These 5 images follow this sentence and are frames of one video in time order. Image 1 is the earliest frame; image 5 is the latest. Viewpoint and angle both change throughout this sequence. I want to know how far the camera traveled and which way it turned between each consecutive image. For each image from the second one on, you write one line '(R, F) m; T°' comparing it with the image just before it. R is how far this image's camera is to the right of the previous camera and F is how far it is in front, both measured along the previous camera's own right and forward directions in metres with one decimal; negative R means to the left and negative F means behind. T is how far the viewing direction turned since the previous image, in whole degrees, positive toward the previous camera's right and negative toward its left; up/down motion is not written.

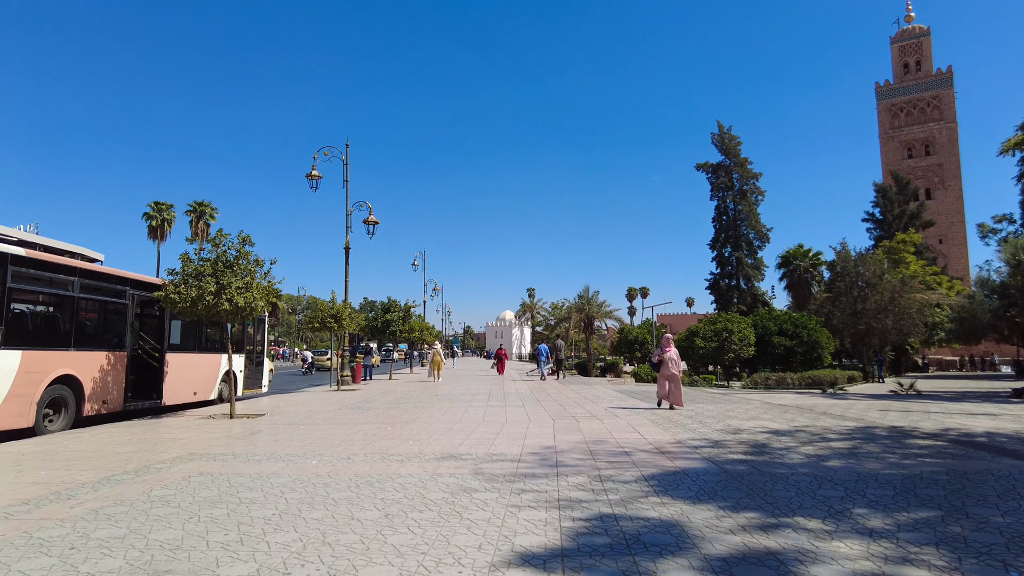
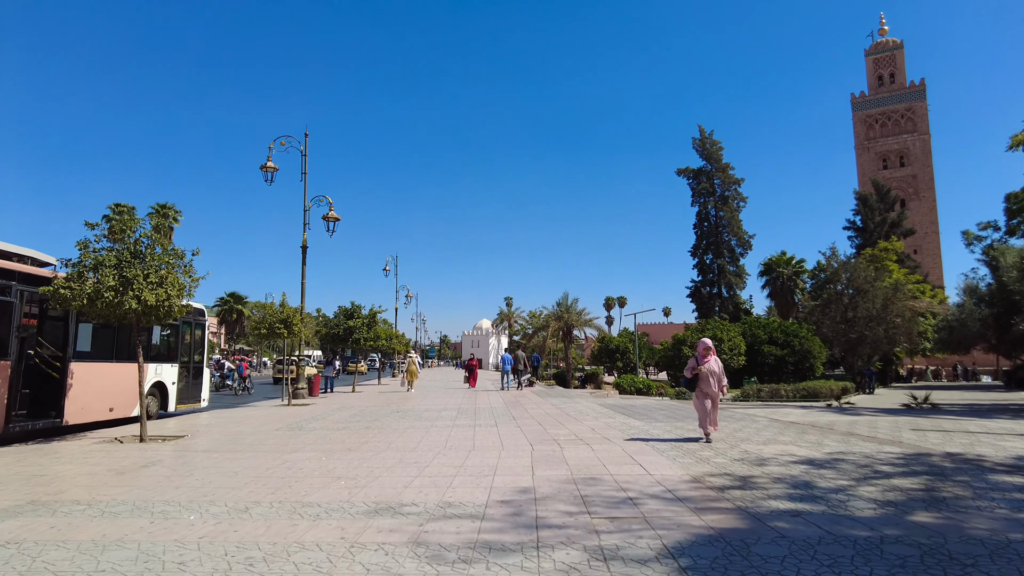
(+0.1, +2.0) m; +2°
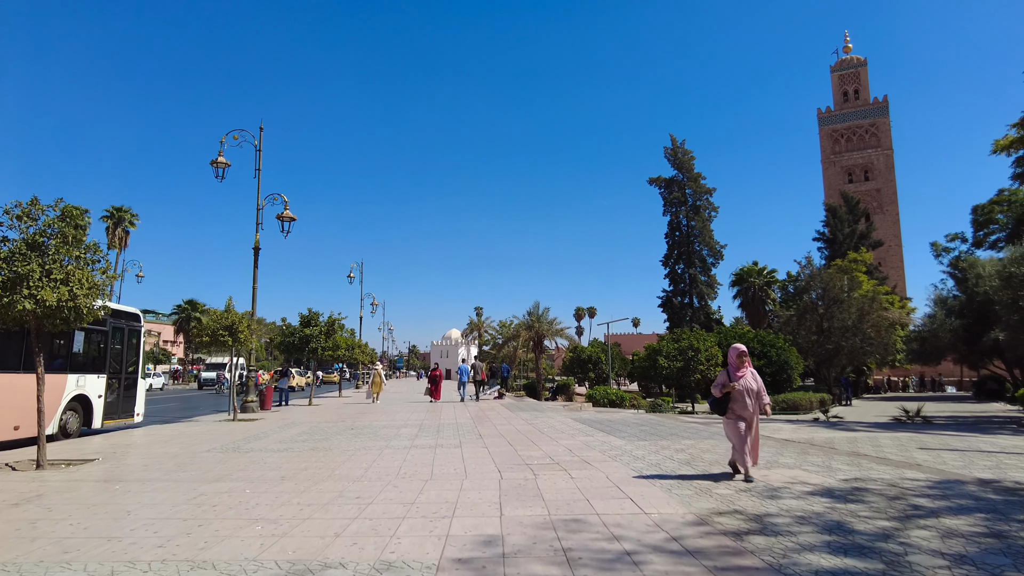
(+0.1, +1.3) m; +3°
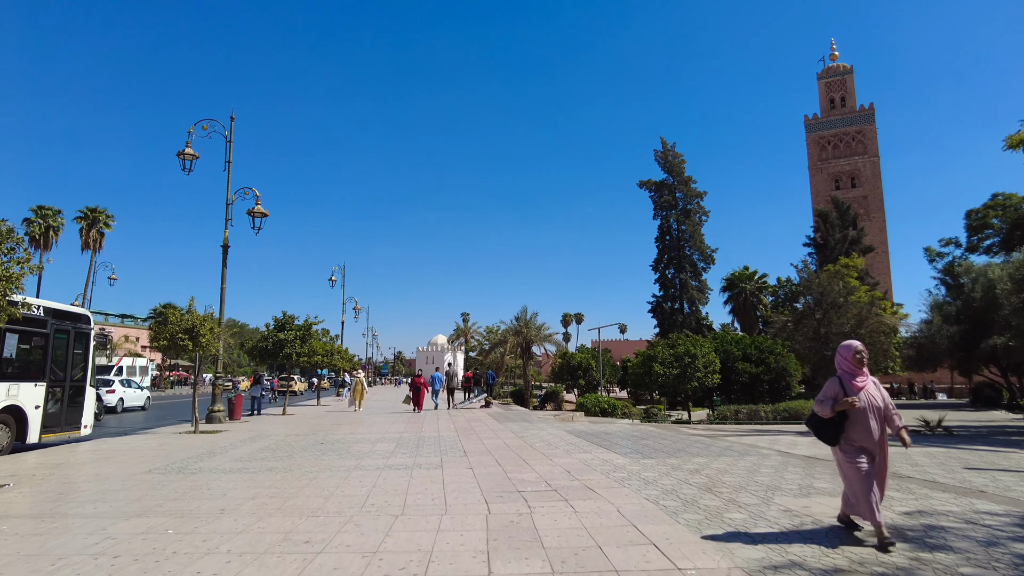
(0.0, +1.2) m; +1°
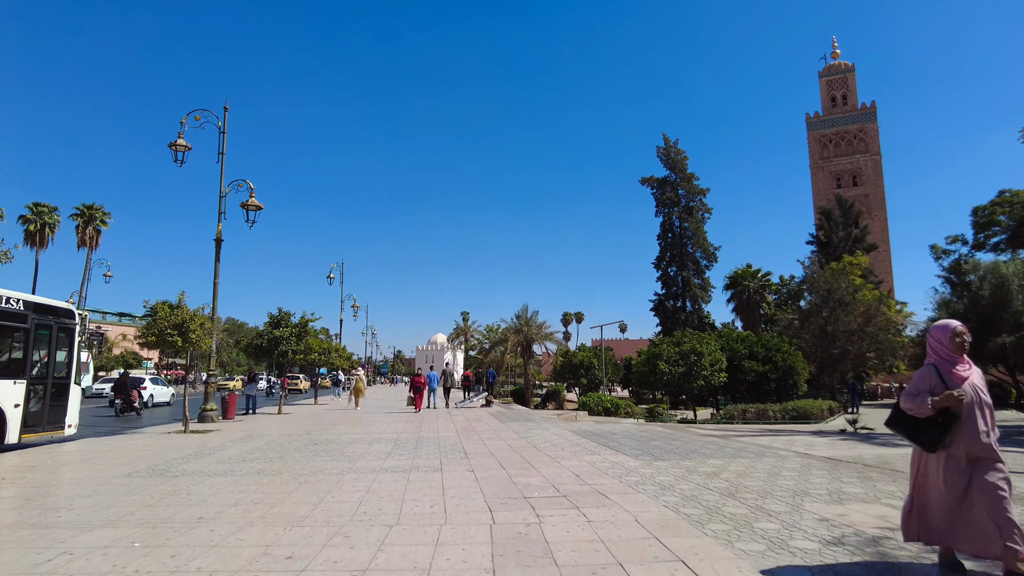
(-0.1, +0.6) m; 0°
